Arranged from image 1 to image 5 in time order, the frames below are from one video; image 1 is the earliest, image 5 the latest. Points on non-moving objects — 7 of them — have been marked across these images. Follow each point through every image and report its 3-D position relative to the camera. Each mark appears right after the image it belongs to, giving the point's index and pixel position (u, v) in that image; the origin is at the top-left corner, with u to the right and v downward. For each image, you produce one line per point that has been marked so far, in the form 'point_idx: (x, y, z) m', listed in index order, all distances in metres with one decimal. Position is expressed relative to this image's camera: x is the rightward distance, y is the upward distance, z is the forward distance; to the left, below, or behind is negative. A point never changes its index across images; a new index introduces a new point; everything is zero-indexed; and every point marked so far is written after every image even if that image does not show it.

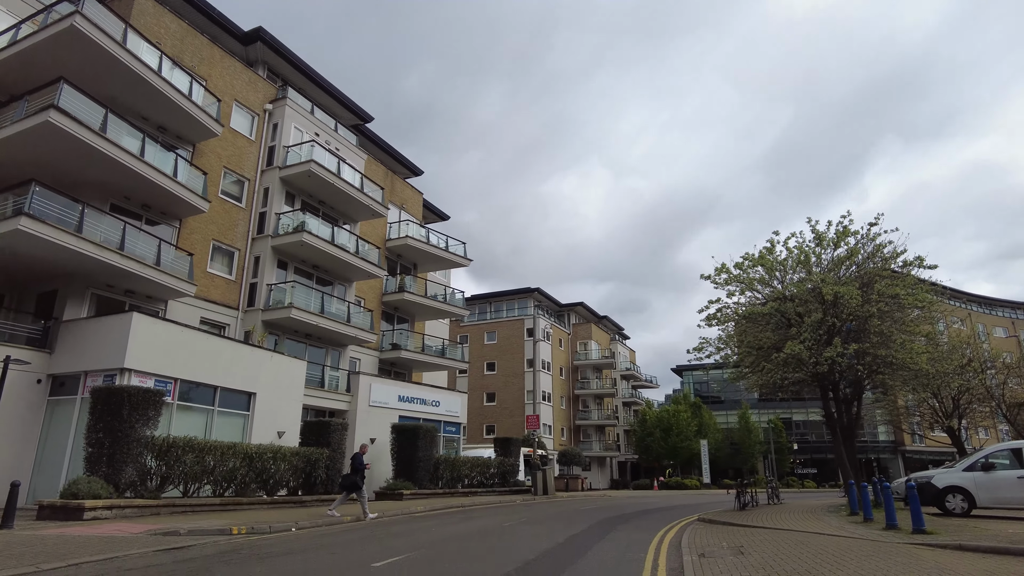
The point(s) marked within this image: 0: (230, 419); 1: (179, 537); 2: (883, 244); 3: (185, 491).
0: (-7.8, -3.6, +17.8) m
1: (-5.3, -3.9, +10.2) m
2: (+10.2, +1.2, +17.6) m
3: (-7.1, -4.4, +13.9) m
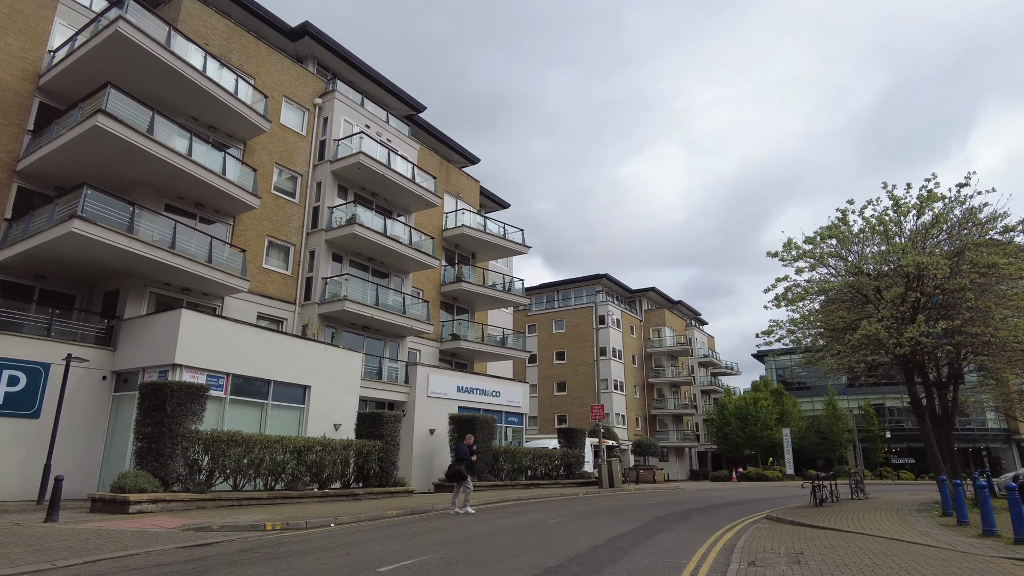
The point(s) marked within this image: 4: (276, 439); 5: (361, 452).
0: (-6.4, -3.5, +18.0) m
1: (-4.8, -3.8, +10.1) m
2: (+11.3, +2.0, +15.5) m
3: (-6.1, -4.3, +14.1) m
4: (-5.5, -3.5, +14.9) m
5: (-4.1, -4.5, +17.4) m
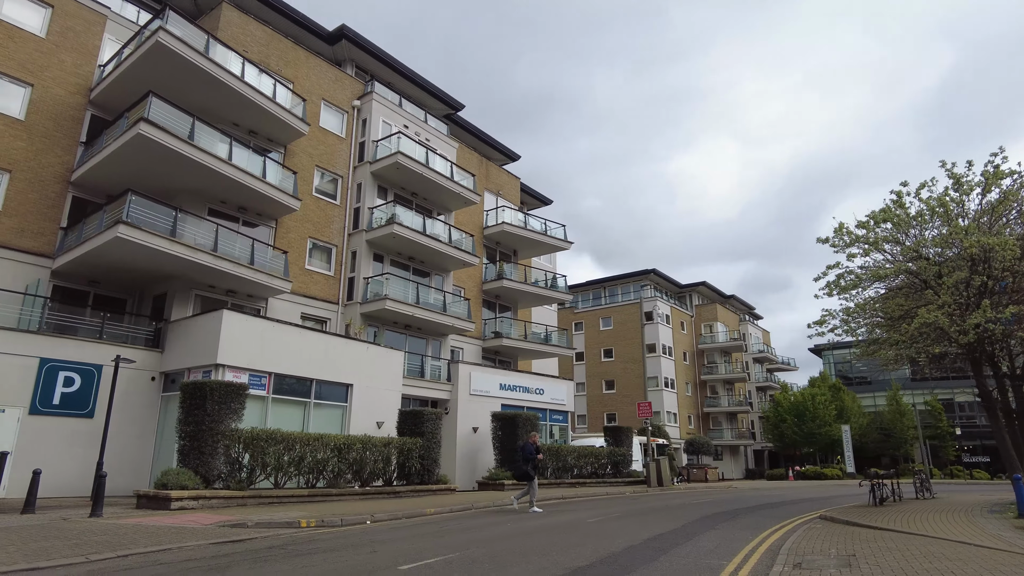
0: (-5.2, -3.5, +18.1) m
1: (-4.2, -3.8, +10.2) m
2: (+12.1, +2.4, +14.3) m
3: (-5.2, -4.3, +14.2) m
4: (-4.6, -3.5, +15.0) m
5: (-3.0, -4.4, +17.4) m
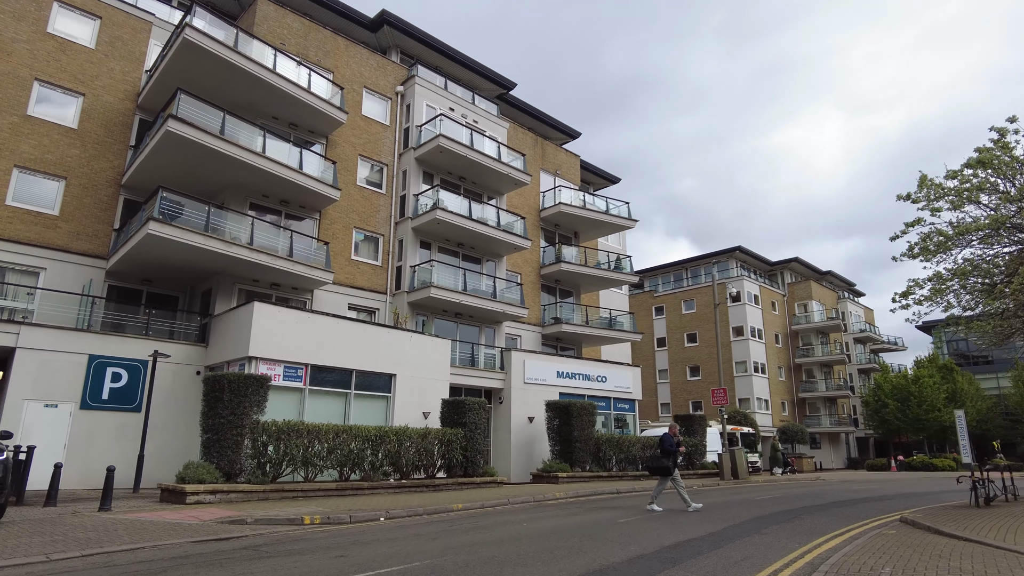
0: (-3.9, -3.2, +17.8) m
1: (-4.1, -3.6, +9.8) m
2: (+12.4, +3.2, +11.4) m
3: (-4.5, -4.1, +14.0) m
4: (-3.8, -3.2, +14.7) m
5: (-1.8, -4.0, +16.7) m
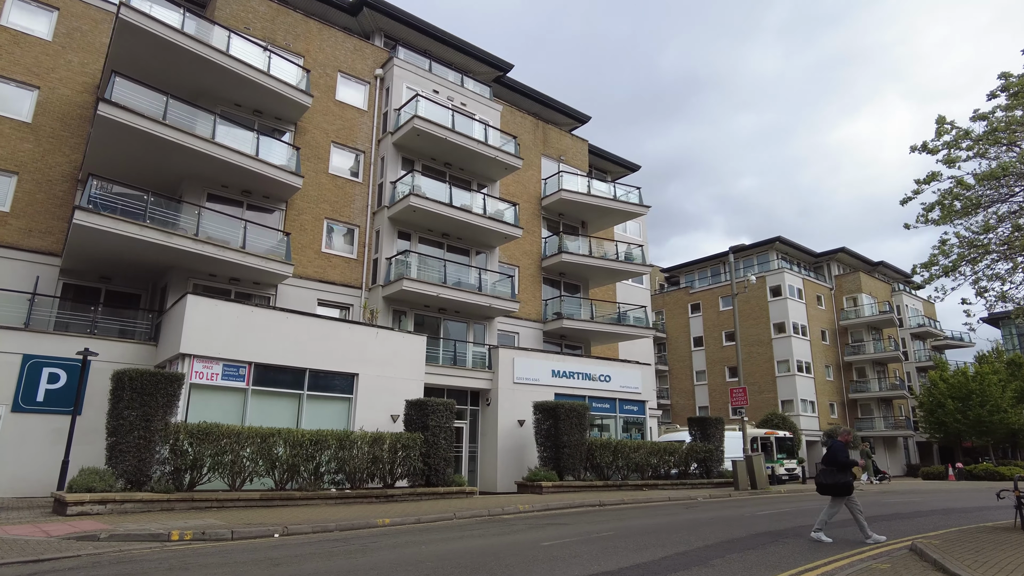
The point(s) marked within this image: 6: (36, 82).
0: (-4.7, -3.0, +16.4) m
1: (-5.5, -3.4, +8.4) m
2: (+10.9, +3.9, +8.7) m
3: (-5.5, -3.8, +12.6) m
4: (-4.8, -3.0, +13.3) m
5: (-2.6, -3.8, +15.1) m
6: (-13.0, +5.6, +17.4) m
